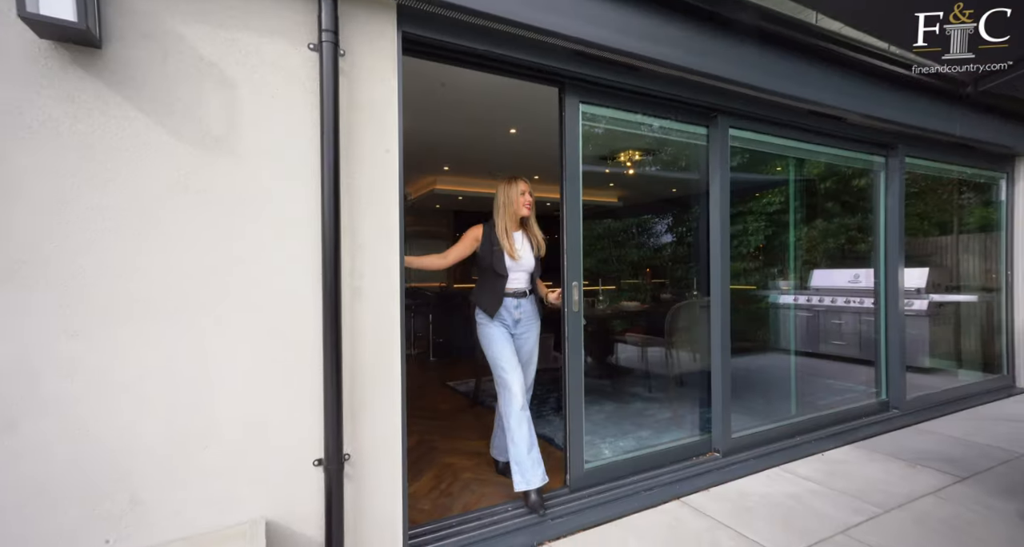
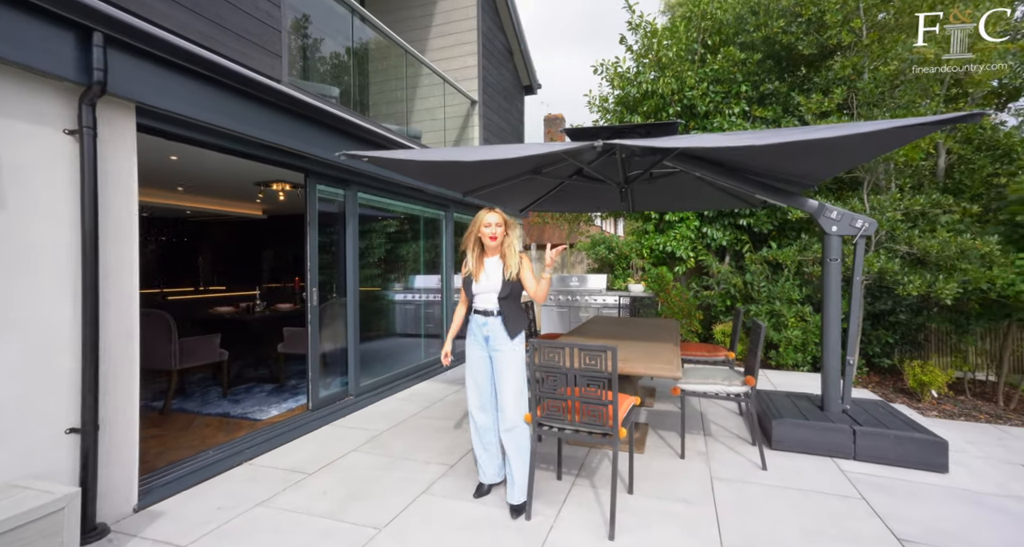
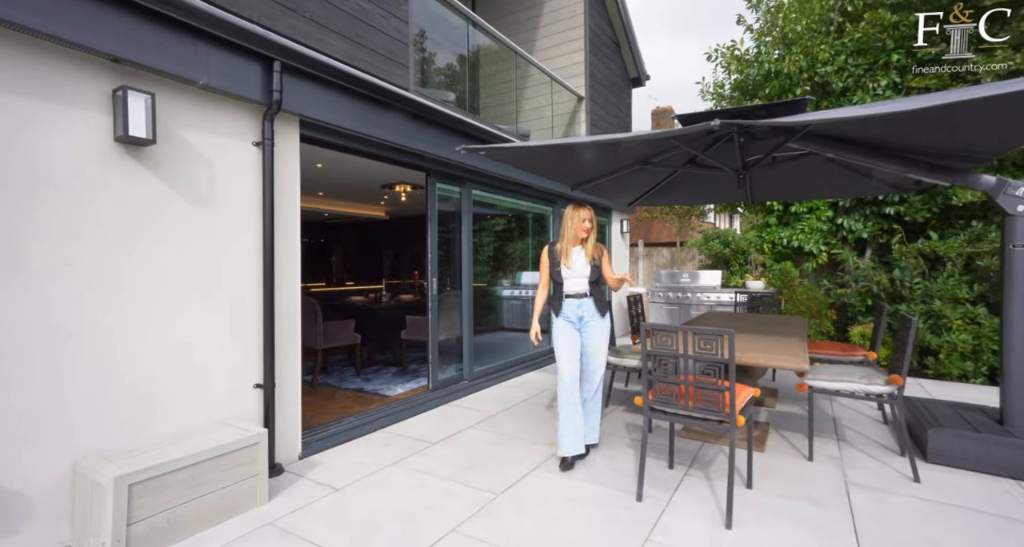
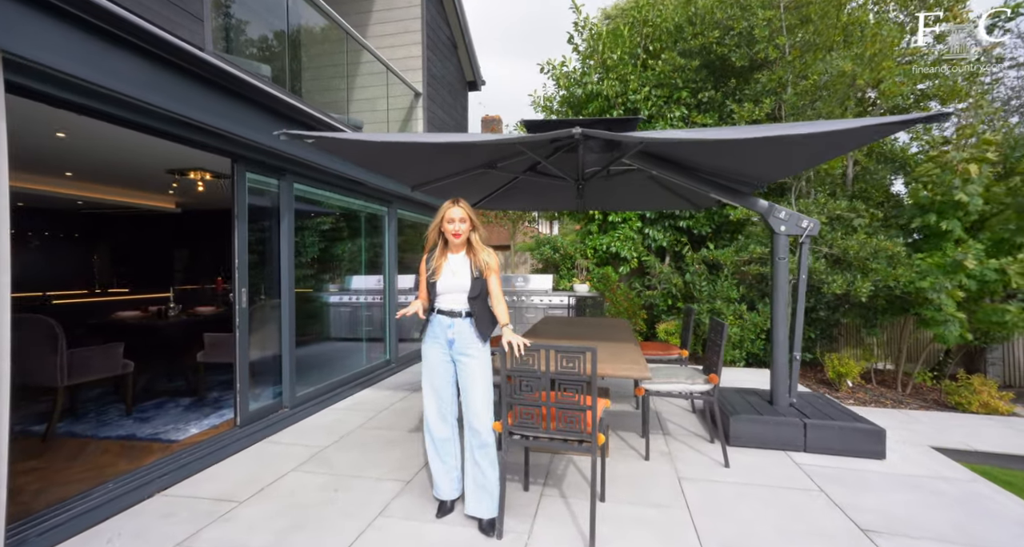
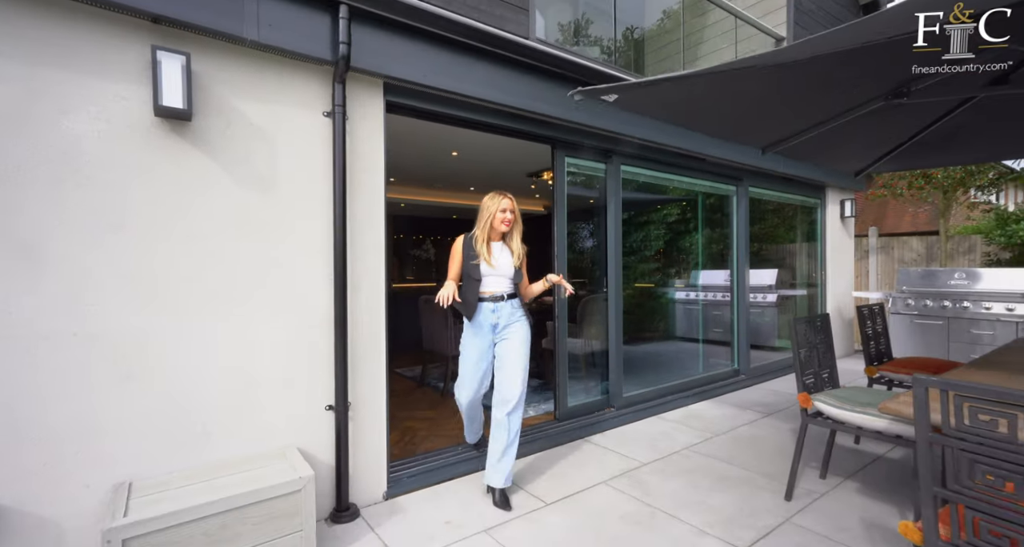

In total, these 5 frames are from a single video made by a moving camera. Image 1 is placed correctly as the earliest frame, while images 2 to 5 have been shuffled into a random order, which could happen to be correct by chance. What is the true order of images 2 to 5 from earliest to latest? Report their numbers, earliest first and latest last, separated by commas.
5, 3, 2, 4
